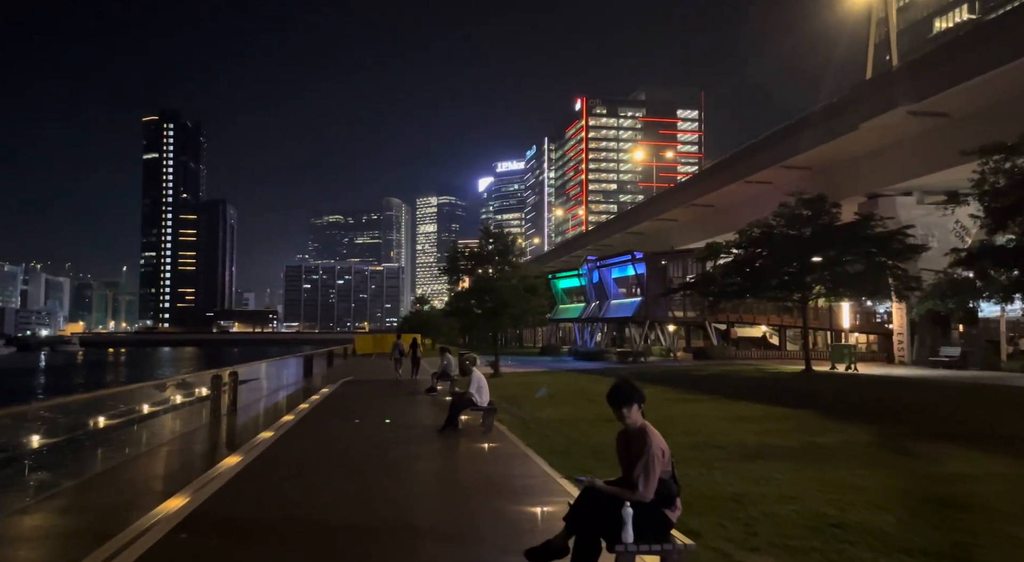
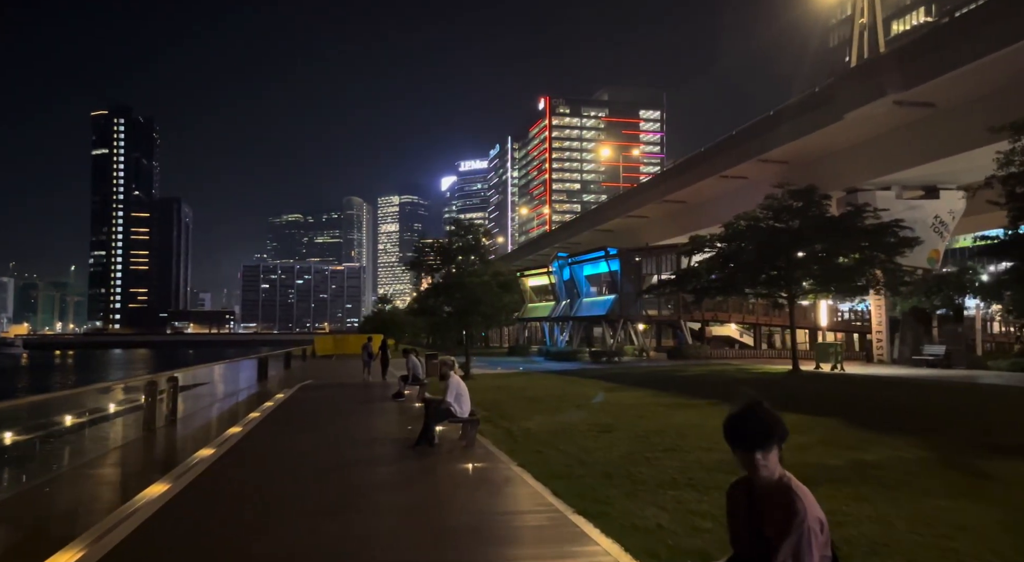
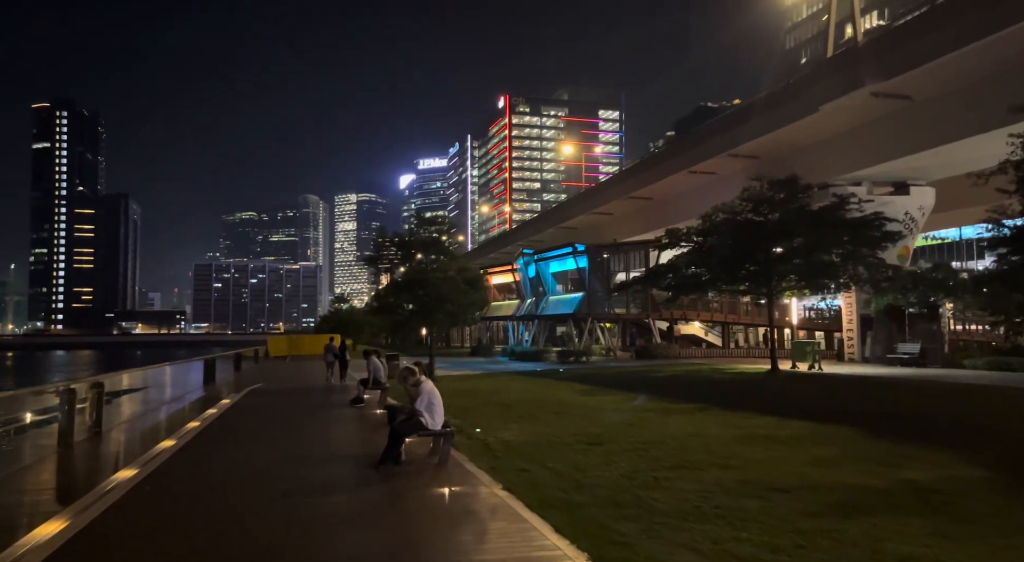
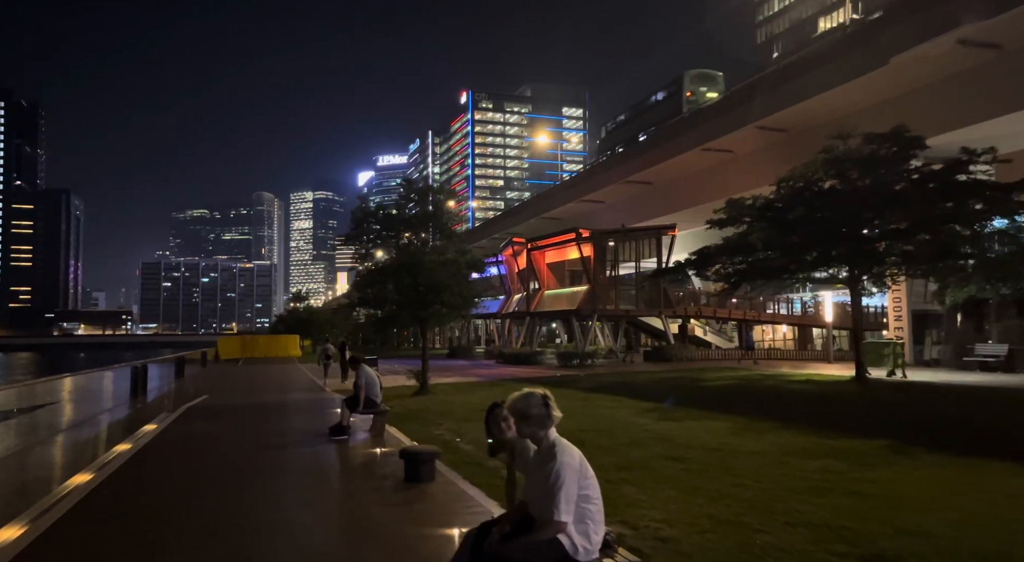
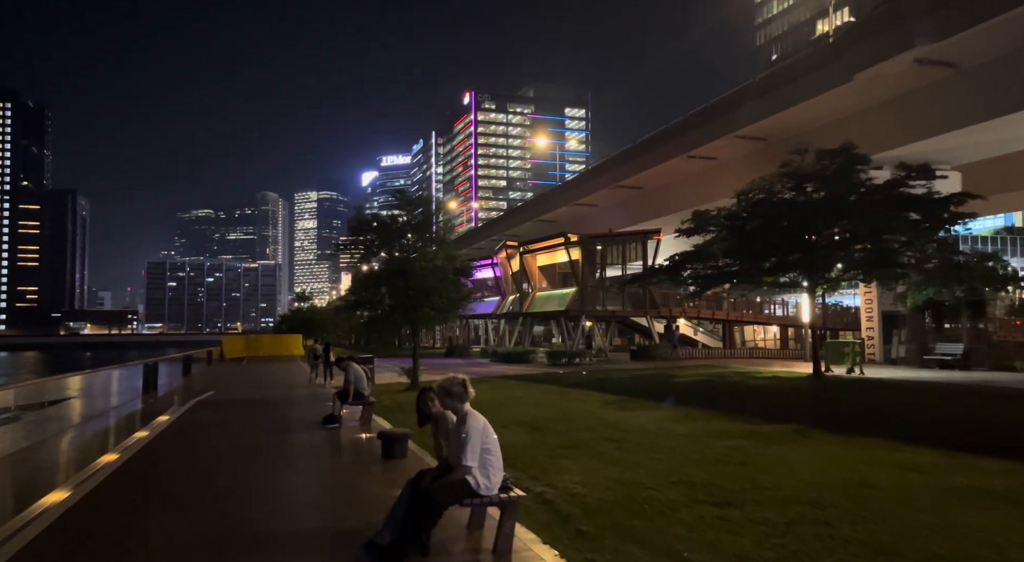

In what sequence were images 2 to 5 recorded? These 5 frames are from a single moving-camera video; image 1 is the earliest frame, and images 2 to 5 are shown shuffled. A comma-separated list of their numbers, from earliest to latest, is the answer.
2, 3, 5, 4
